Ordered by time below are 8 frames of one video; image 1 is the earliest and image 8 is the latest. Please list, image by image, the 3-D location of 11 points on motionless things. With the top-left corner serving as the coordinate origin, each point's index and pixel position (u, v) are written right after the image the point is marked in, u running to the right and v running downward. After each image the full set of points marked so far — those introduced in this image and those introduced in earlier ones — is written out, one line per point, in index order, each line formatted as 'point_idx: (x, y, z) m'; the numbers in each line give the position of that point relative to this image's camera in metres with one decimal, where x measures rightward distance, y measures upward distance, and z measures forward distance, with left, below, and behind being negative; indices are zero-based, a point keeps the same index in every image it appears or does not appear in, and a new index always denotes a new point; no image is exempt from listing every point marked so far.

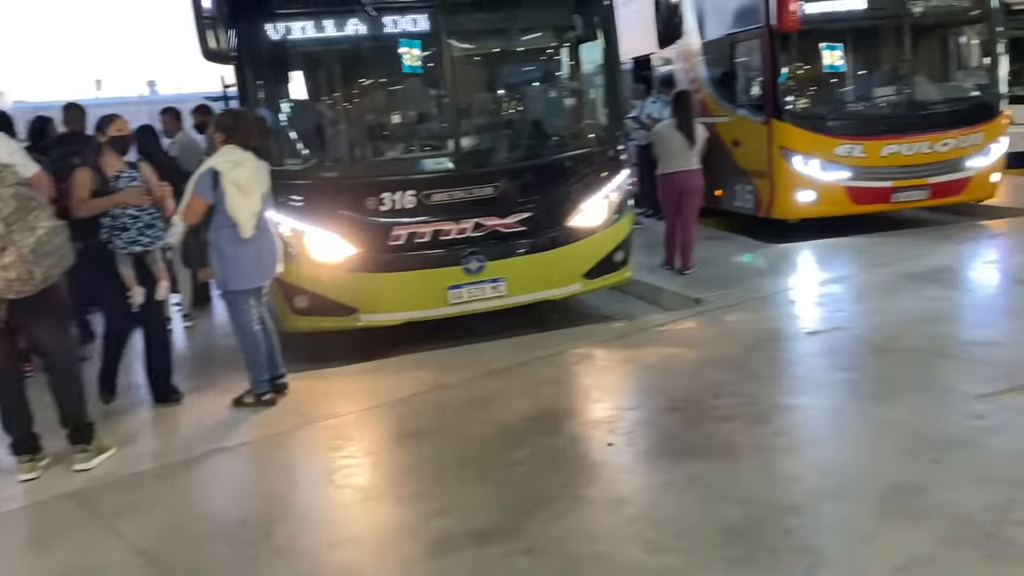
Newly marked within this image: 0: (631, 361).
0: (+0.7, -0.5, +5.5) m
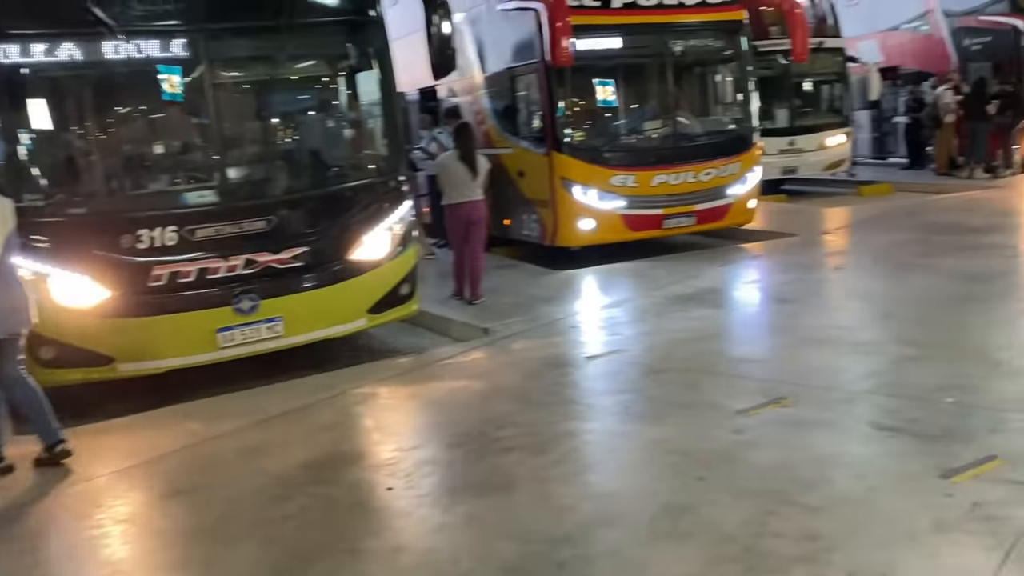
0: (-0.6, -0.7, +5.3) m
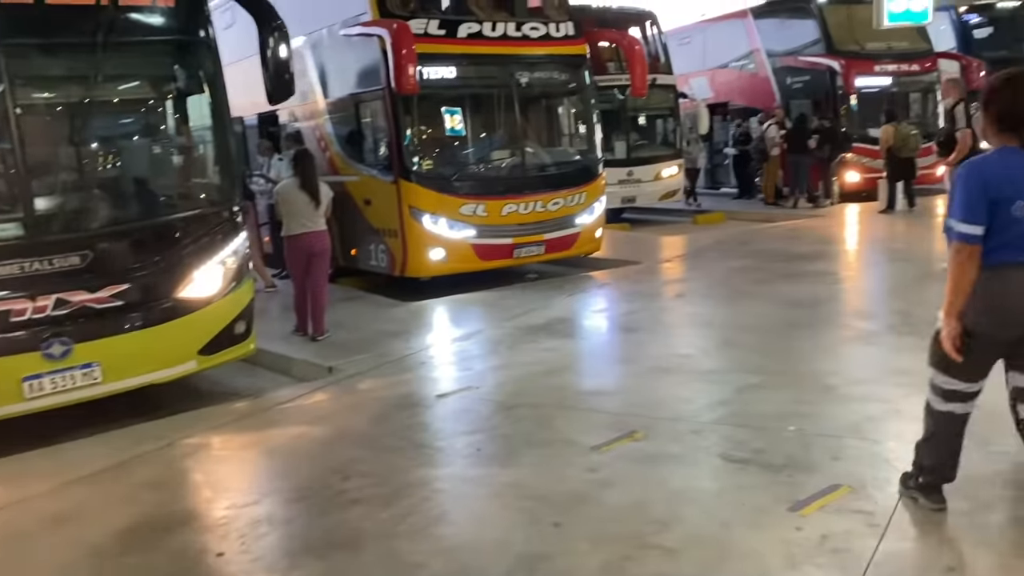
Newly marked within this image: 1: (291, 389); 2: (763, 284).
0: (-1.5, -0.9, +5.0) m
1: (-1.6, -0.7, +6.2) m
2: (+2.7, 0.0, +9.4) m
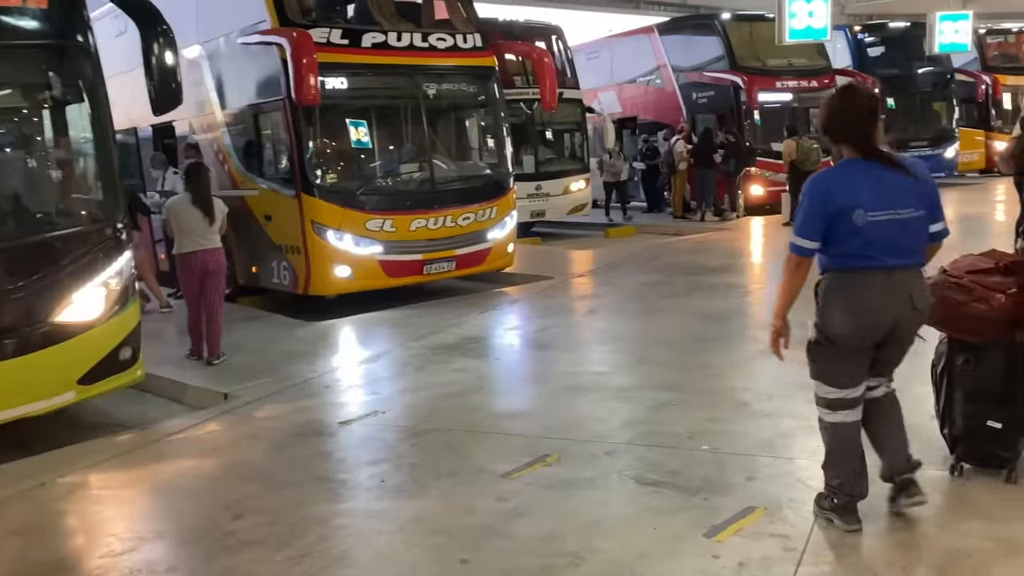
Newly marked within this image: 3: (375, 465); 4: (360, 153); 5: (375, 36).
0: (-1.9, -1.0, +4.6) m
1: (-2.2, -0.9, +5.8) m
2: (+1.7, -0.1, +9.4) m
3: (-0.7, -0.9, +4.6) m
4: (-1.6, +1.4, +9.4) m
5: (-1.5, +2.7, +9.4) m
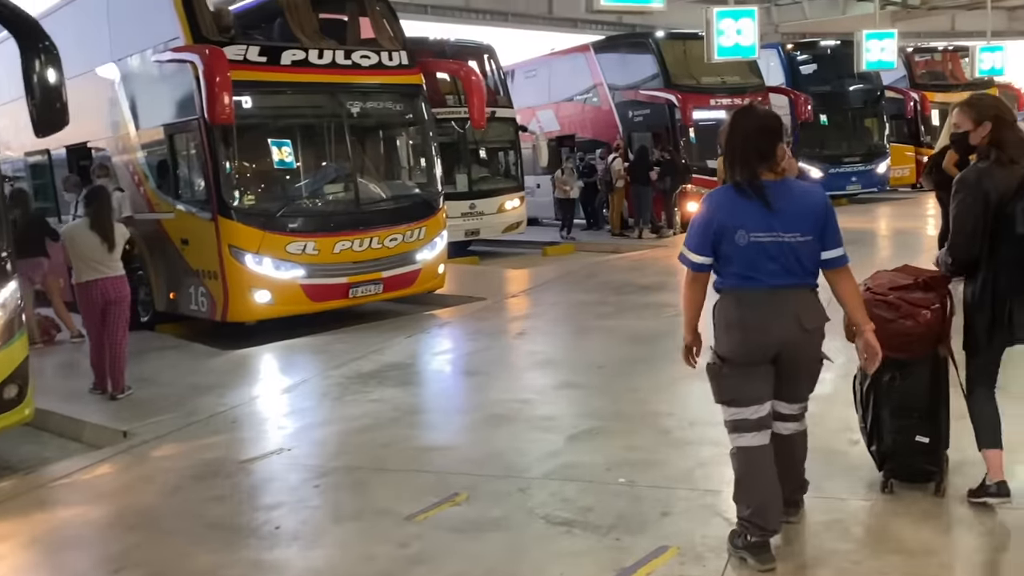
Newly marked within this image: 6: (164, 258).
0: (-2.4, -1.2, +4.2) m
1: (-2.7, -1.1, +5.5) m
2: (+1.0, -0.3, +9.2) m
3: (-1.2, -1.1, +4.3) m
4: (-2.4, +1.2, +9.0) m
5: (-2.2, +2.4, +9.1) m
6: (-3.8, +0.3, +9.7) m
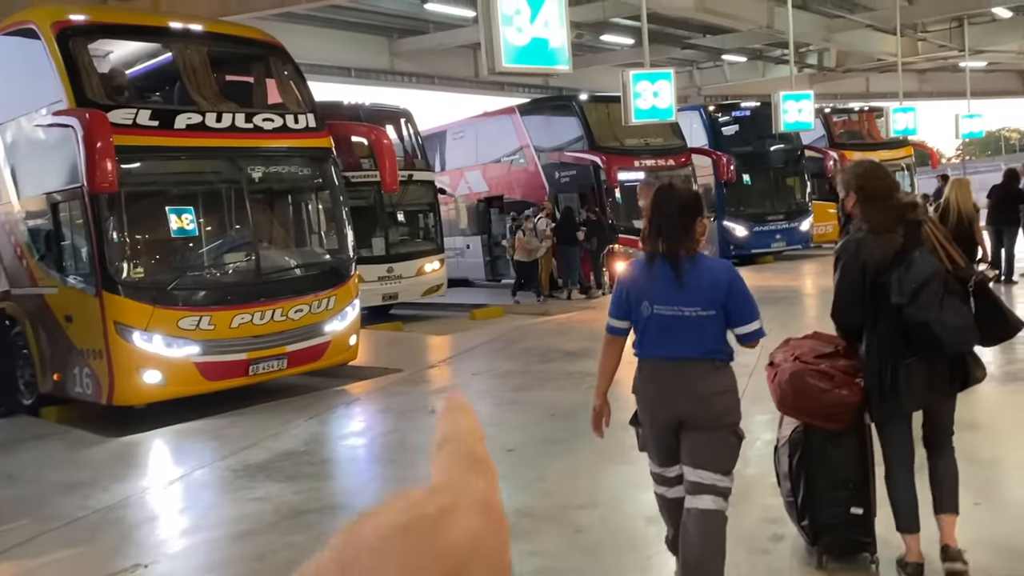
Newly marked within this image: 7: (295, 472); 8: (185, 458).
0: (-2.9, -1.6, +3.5) m
1: (-3.3, -1.6, +4.7) m
2: (+0.1, -1.0, +8.7) m
3: (-1.7, -1.5, +3.7) m
4: (-3.2, +0.4, +8.4) m
5: (-3.1, +1.7, +8.6) m
6: (-4.7, -0.5, +8.9) m
7: (-1.5, -1.3, +6.1) m
8: (-2.7, -1.4, +7.2) m
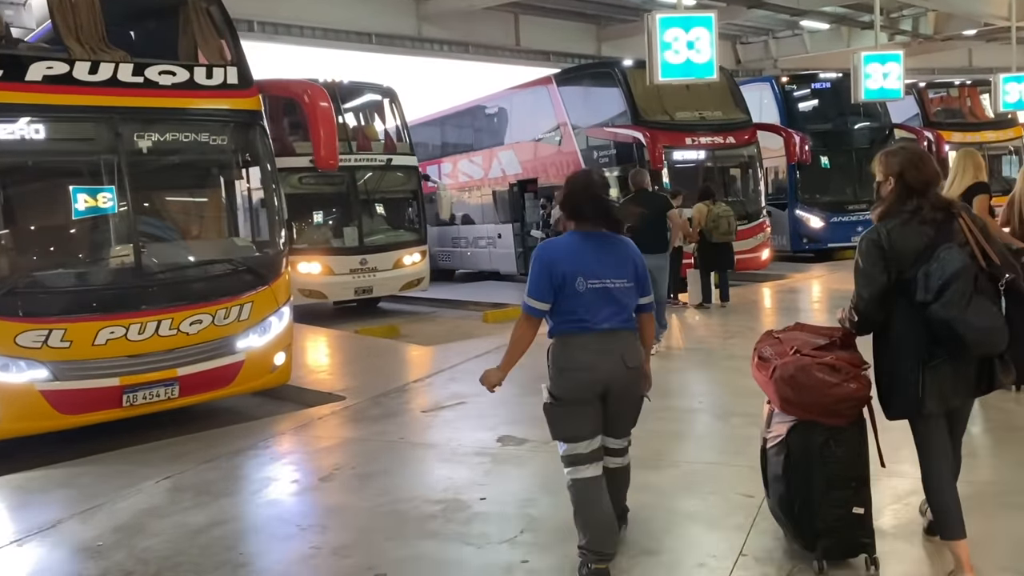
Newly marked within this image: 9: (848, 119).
0: (-3.7, -1.7, +1.5) m
1: (-3.9, -1.6, +2.7) m
2: (-0.2, -1.1, +6.5) m
3: (-2.4, -1.6, +1.6) m
4: (-3.5, +0.4, +6.4) m
5: (-3.4, +1.6, +6.6) m
6: (-5.0, -0.5, +7.1) m
7: (-2.0, -1.4, +4.0) m
8: (-3.2, -1.4, +5.2) m
9: (+7.3, +3.7, +19.2) m
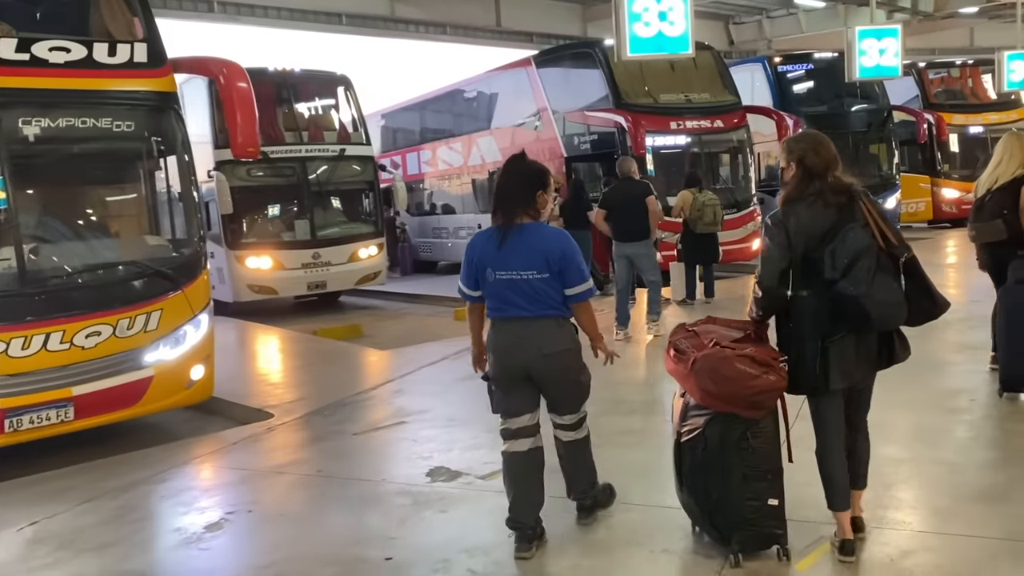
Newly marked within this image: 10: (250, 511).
0: (-4.0, -1.8, +0.6) m
1: (-4.3, -1.8, +1.9) m
2: (-0.6, -1.1, +5.6) m
3: (-2.8, -1.7, +0.7) m
4: (-3.9, +0.3, +5.6) m
5: (-3.8, +1.6, +5.7) m
6: (-5.4, -0.5, +6.2) m
7: (-2.4, -1.5, +3.2) m
8: (-3.6, -1.5, +4.3) m
9: (+6.8, +3.9, +18.3) m
10: (-1.3, -1.3, +4.9) m
